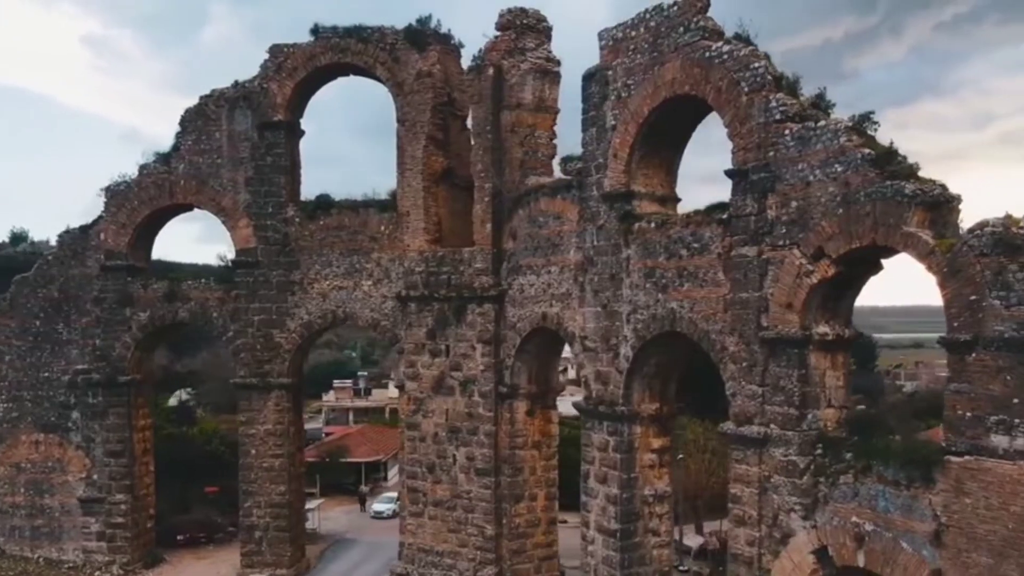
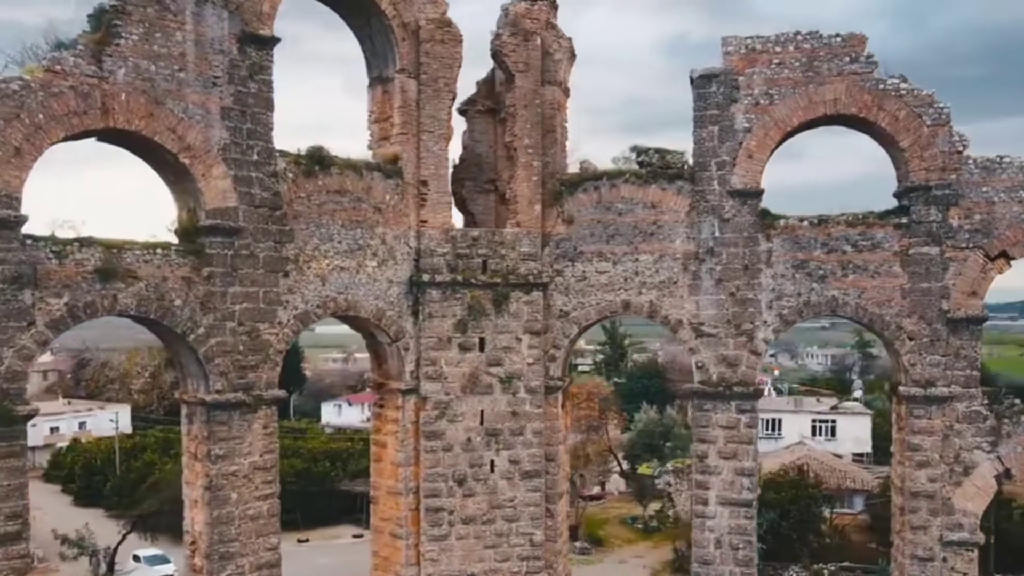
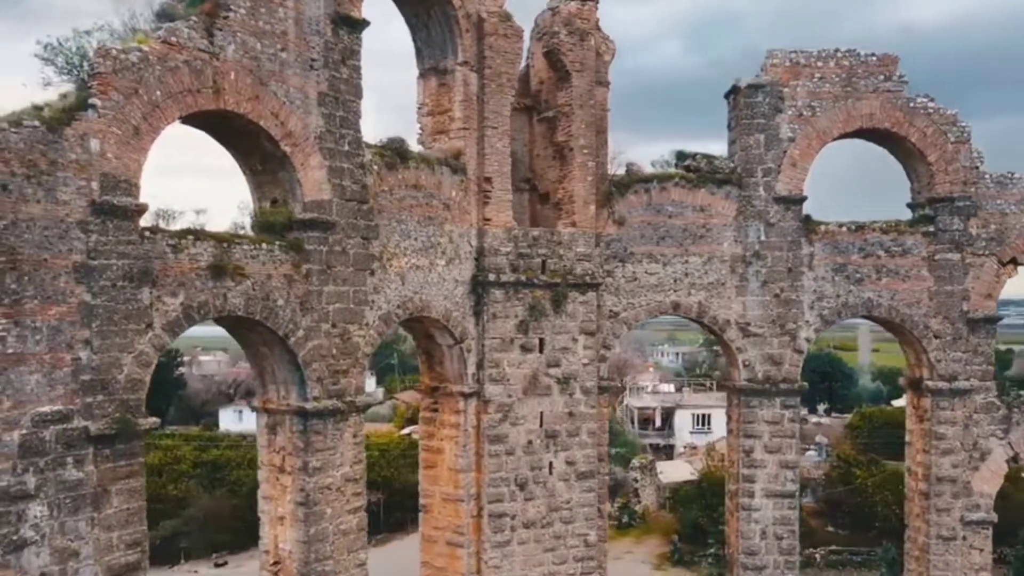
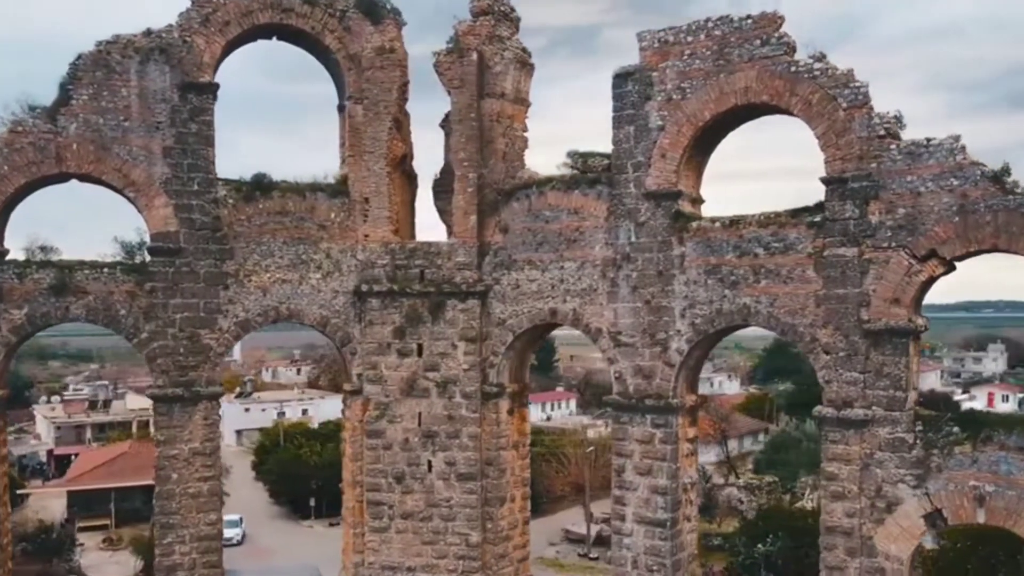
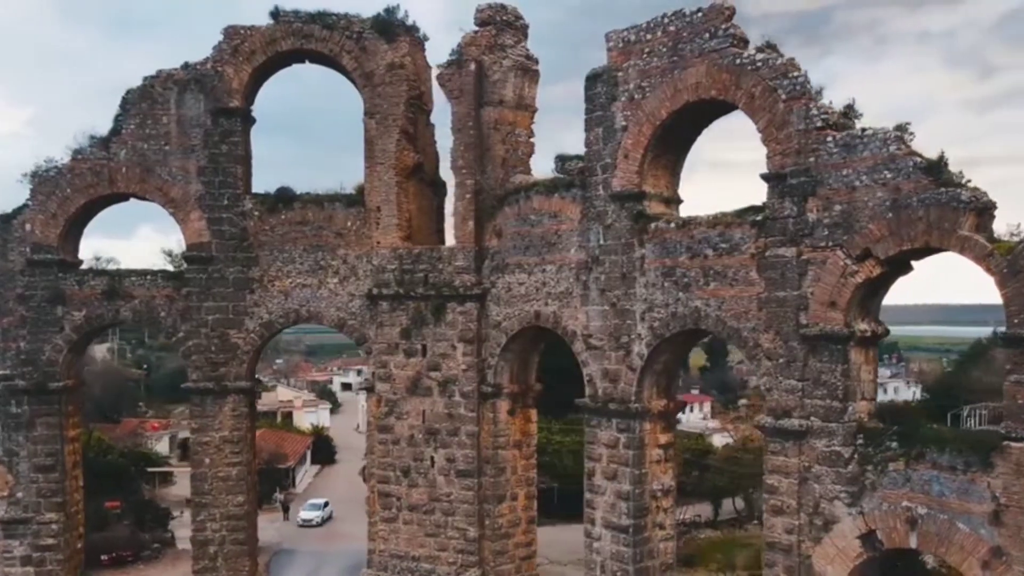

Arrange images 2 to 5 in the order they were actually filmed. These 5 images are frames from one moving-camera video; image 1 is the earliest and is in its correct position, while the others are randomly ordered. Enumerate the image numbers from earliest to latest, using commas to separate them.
5, 4, 2, 3
